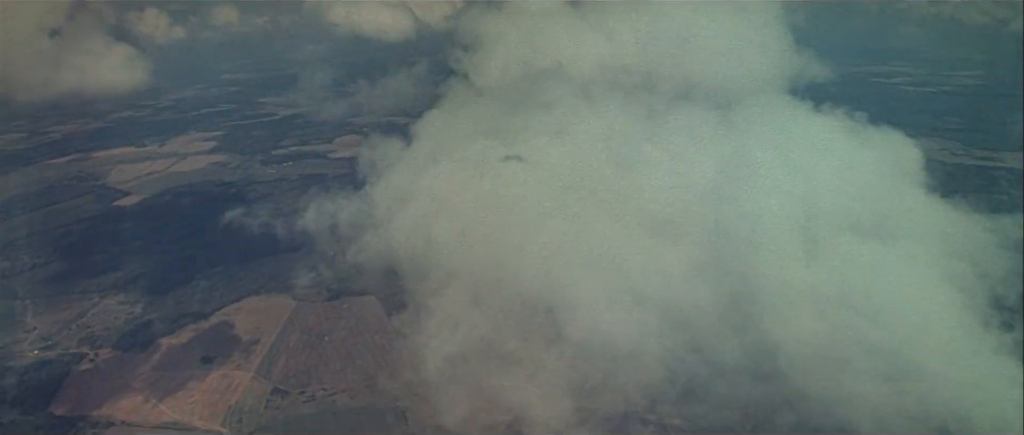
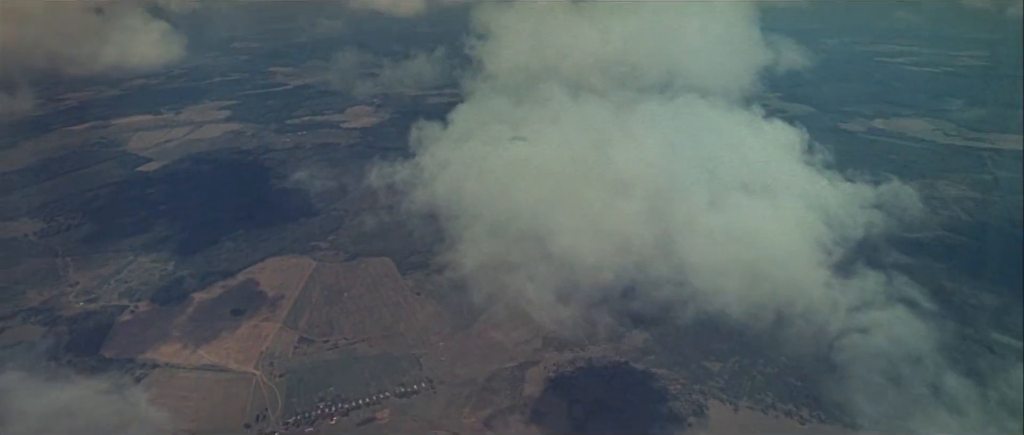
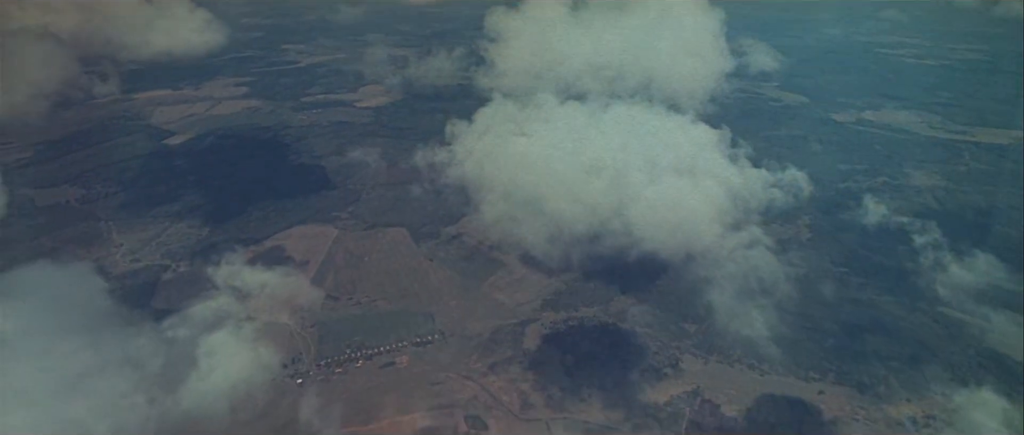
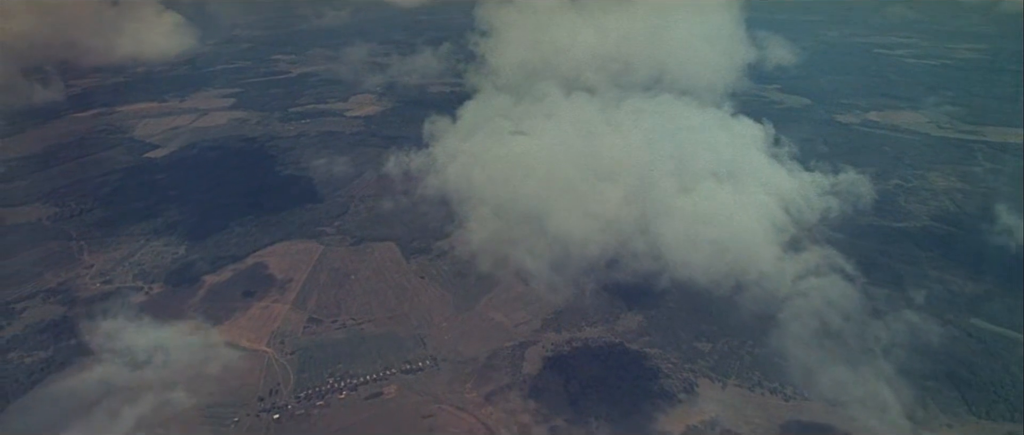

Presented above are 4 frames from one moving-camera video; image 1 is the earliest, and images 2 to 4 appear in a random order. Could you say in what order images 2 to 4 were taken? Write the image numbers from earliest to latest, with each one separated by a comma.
2, 4, 3
